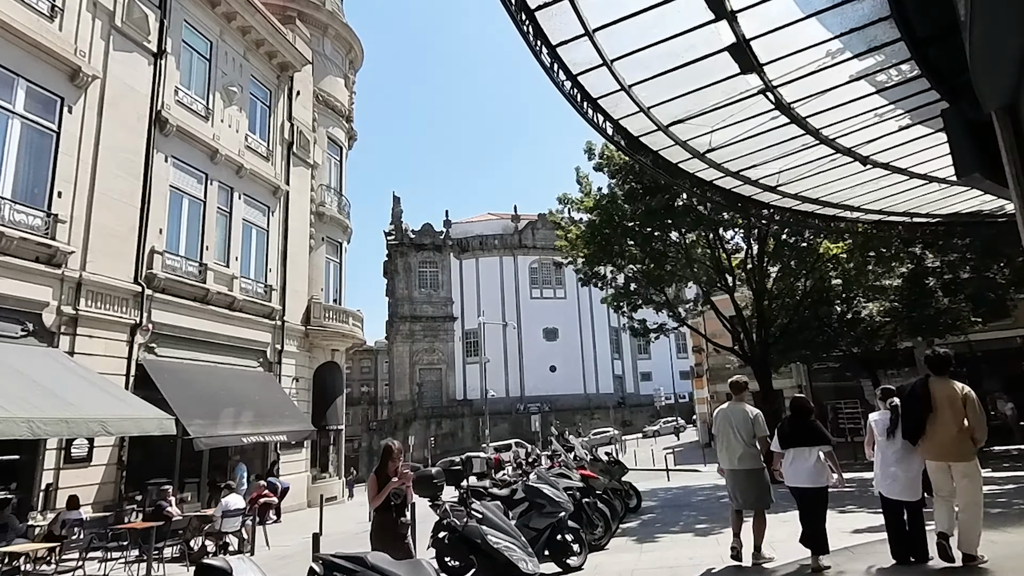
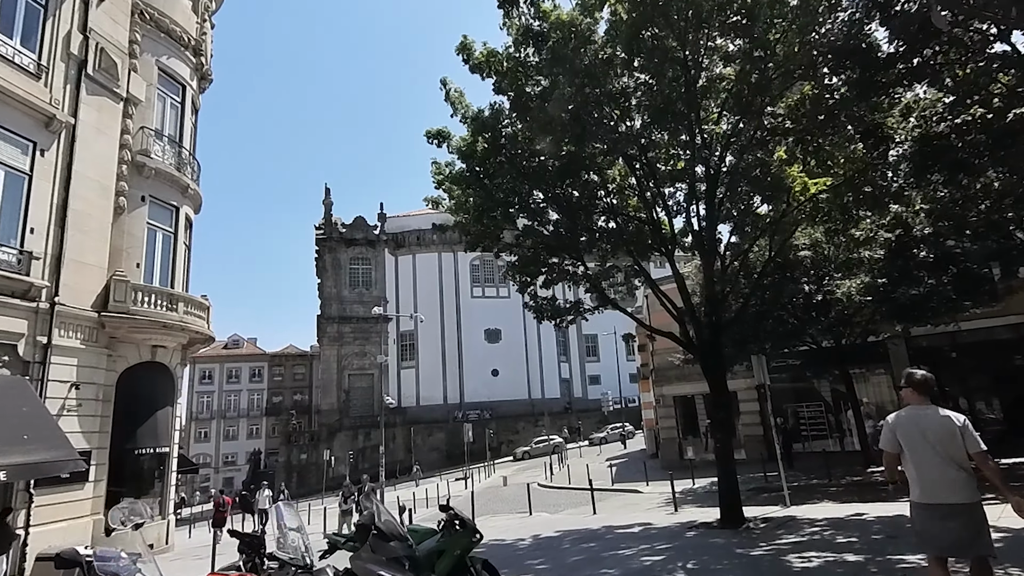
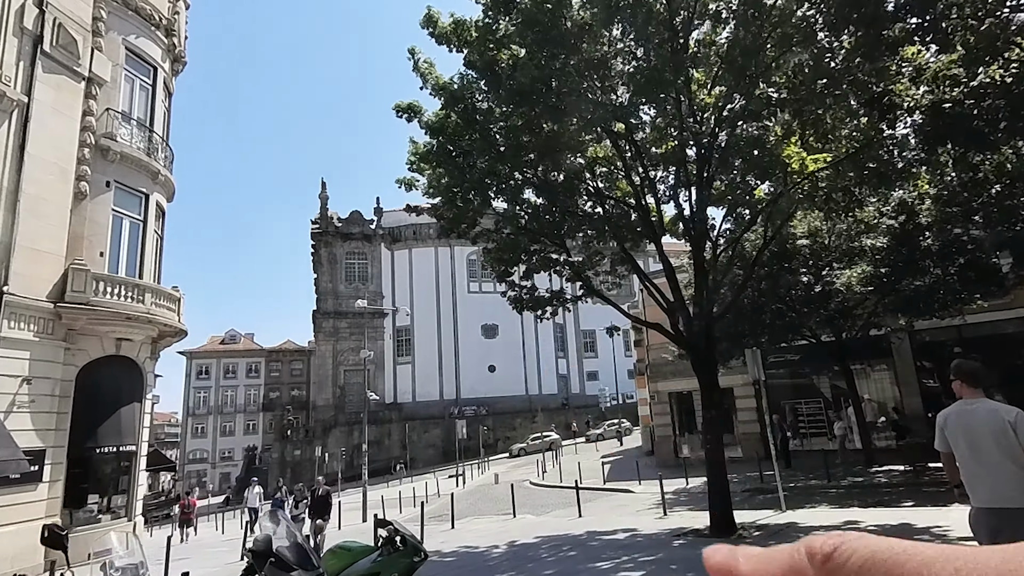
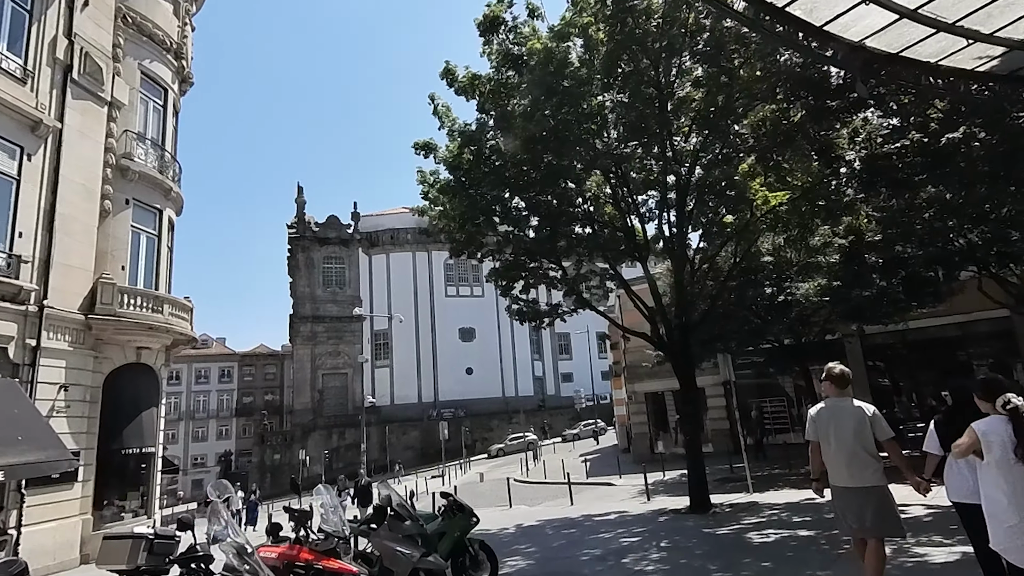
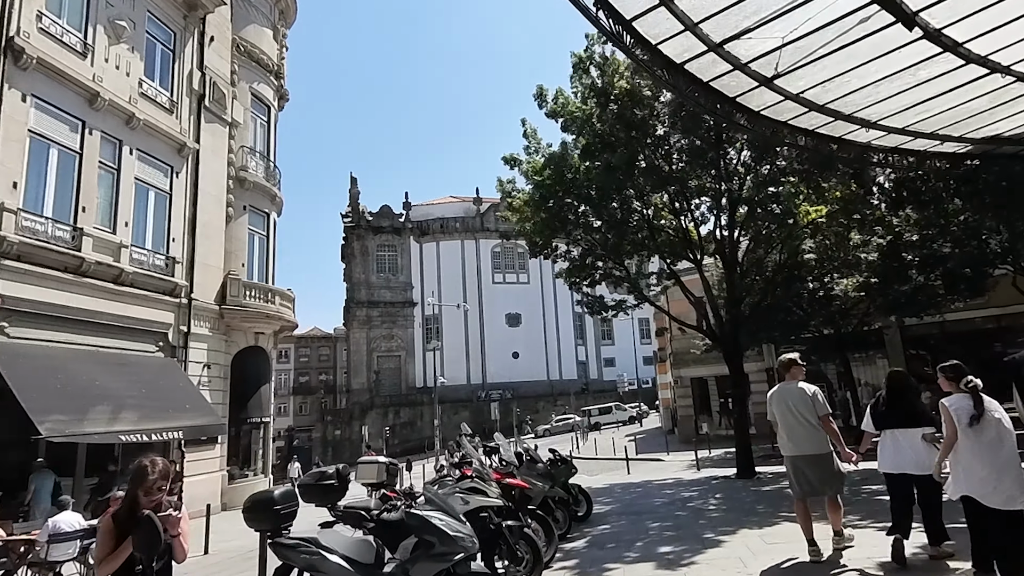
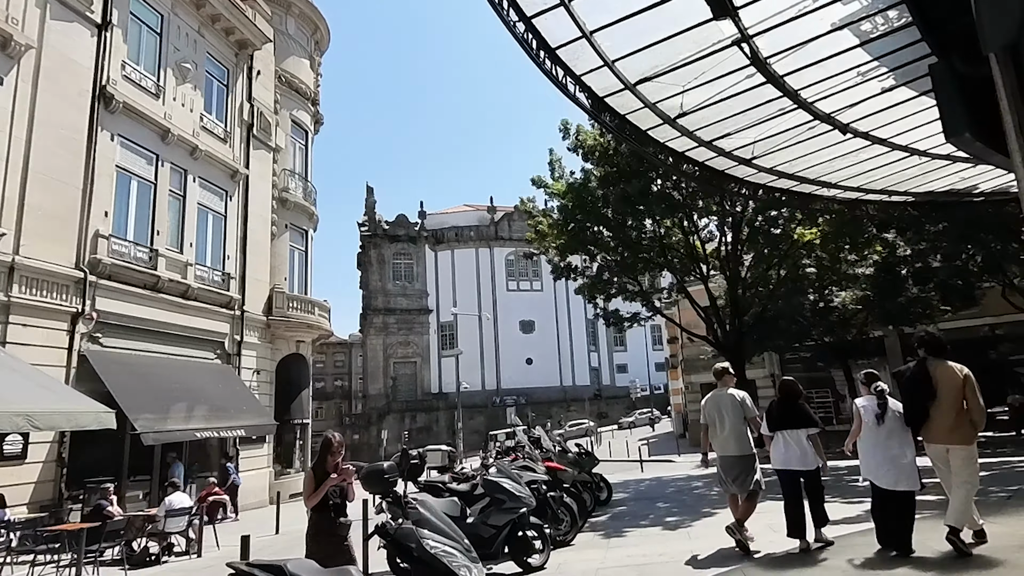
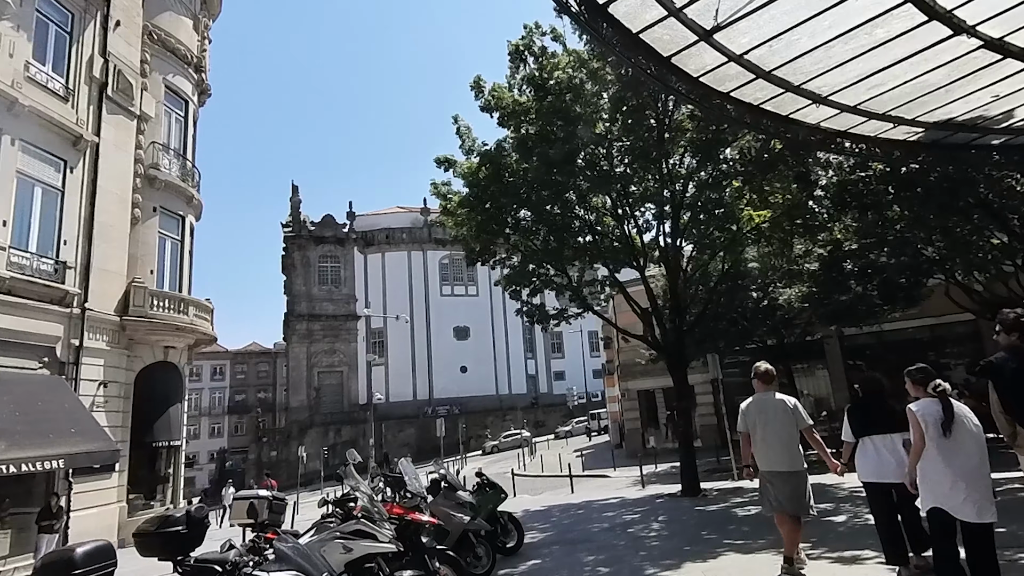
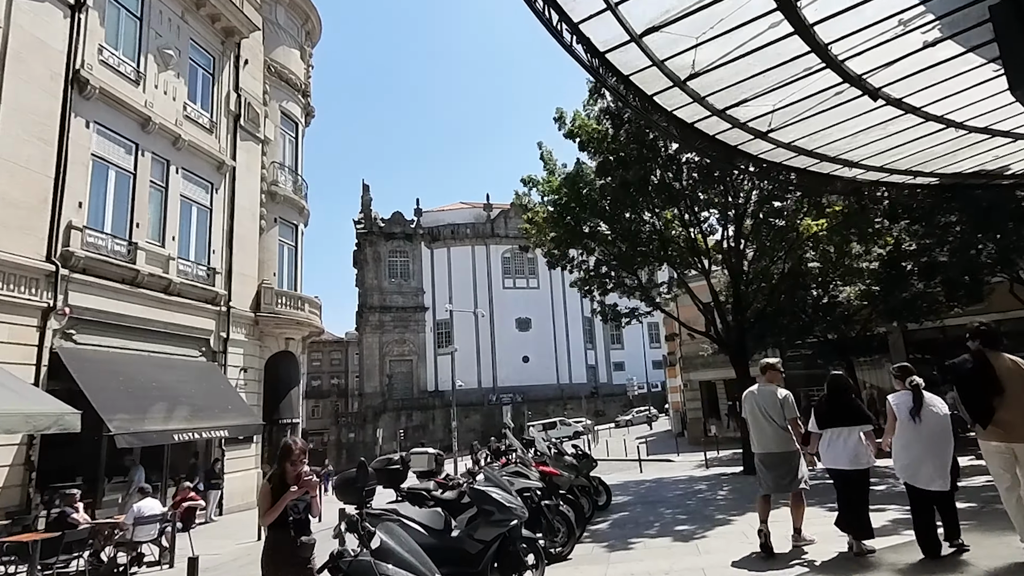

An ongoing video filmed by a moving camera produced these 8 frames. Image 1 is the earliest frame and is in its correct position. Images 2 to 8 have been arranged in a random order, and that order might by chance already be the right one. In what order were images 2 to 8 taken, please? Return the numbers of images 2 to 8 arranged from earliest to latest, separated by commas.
6, 8, 5, 7, 4, 2, 3
